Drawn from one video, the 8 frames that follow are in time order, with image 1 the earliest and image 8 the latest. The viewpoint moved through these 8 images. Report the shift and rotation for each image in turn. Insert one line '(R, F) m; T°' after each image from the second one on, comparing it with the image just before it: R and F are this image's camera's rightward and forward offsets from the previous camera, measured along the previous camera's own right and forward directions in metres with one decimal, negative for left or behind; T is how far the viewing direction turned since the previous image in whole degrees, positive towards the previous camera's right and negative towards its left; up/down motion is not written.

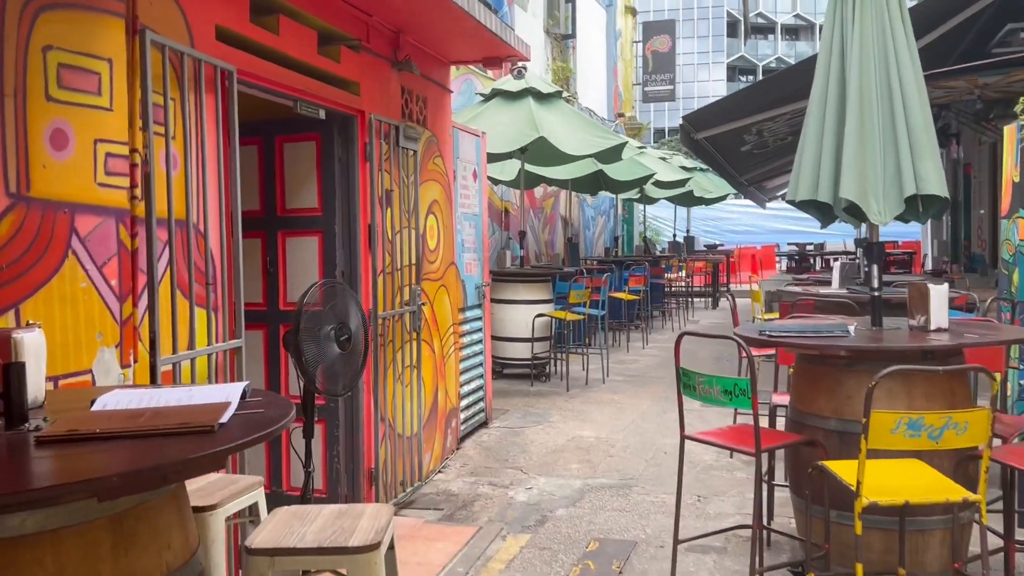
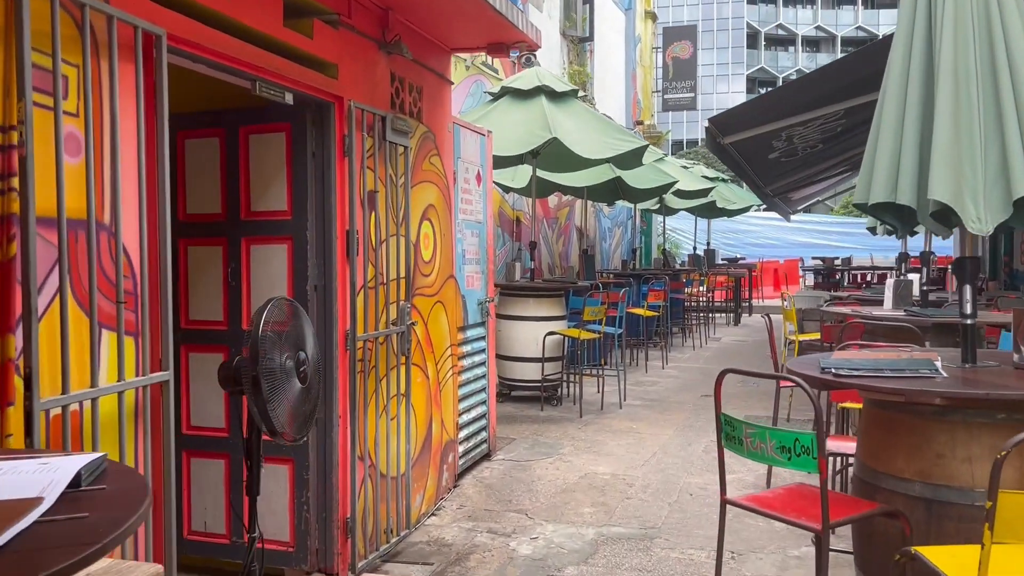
(+0.1, +0.6) m; -1°
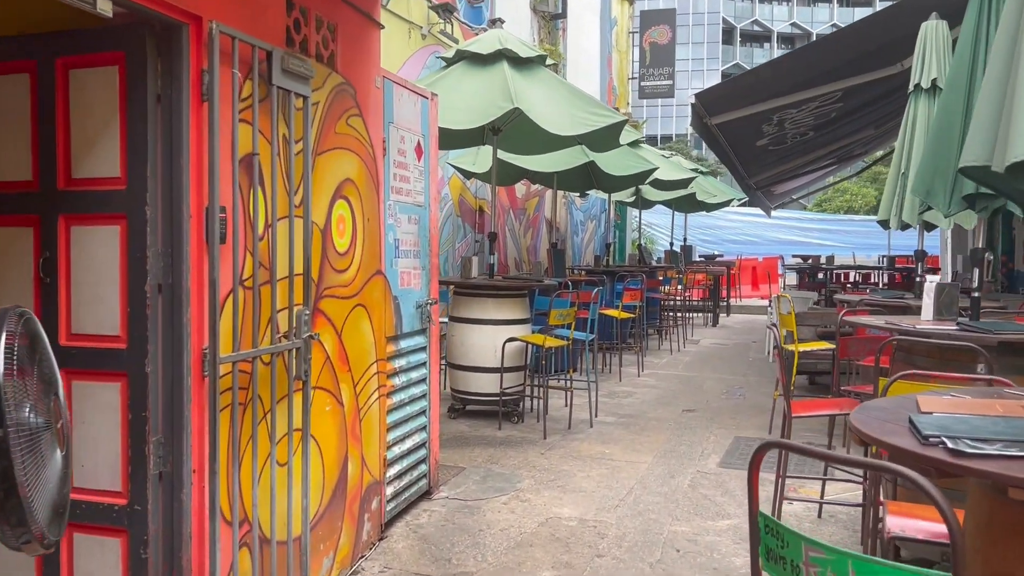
(+0.1, +1.0) m; +2°
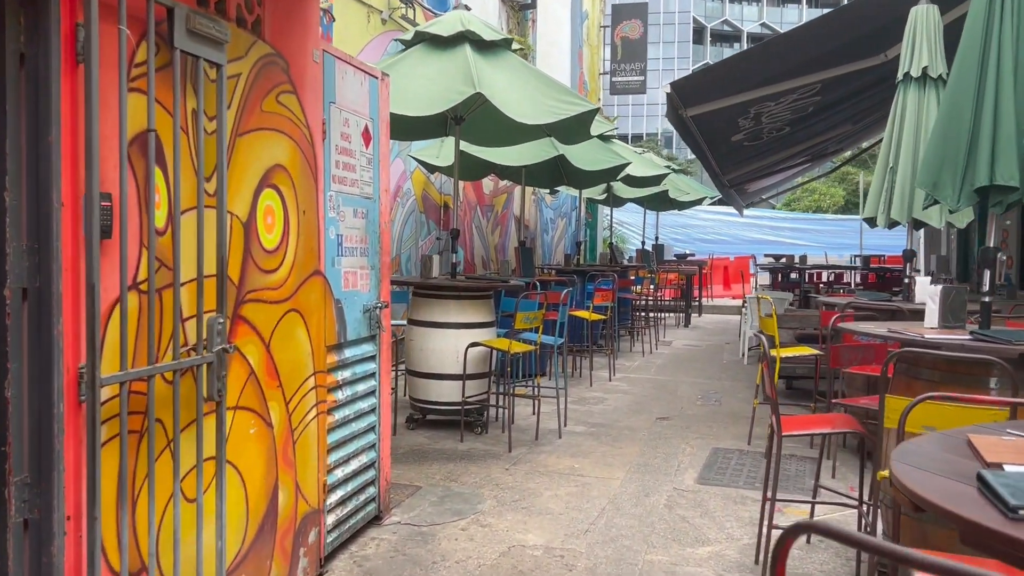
(+0.1, +0.4) m; +2°
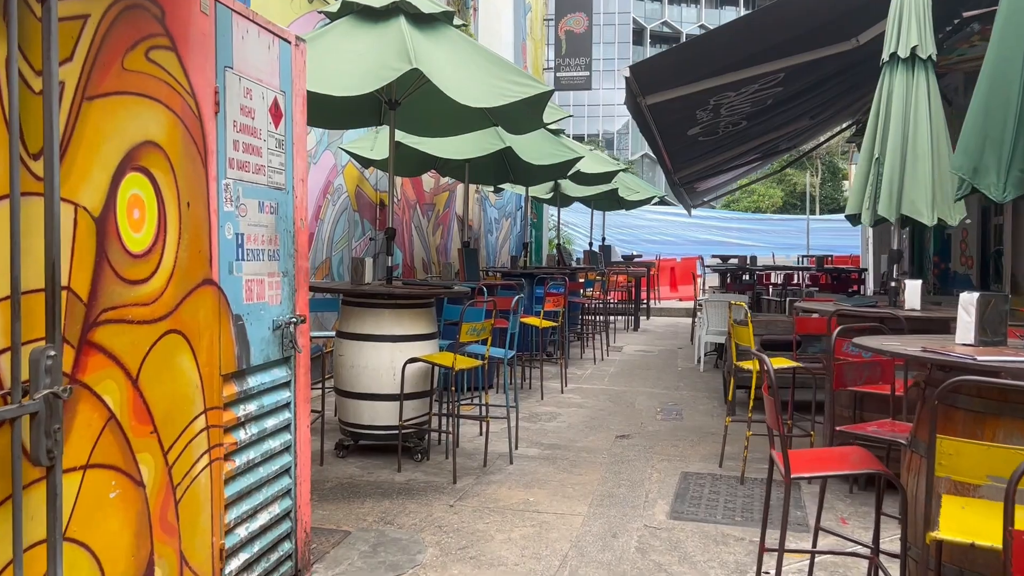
(0.0, +0.6) m; +4°
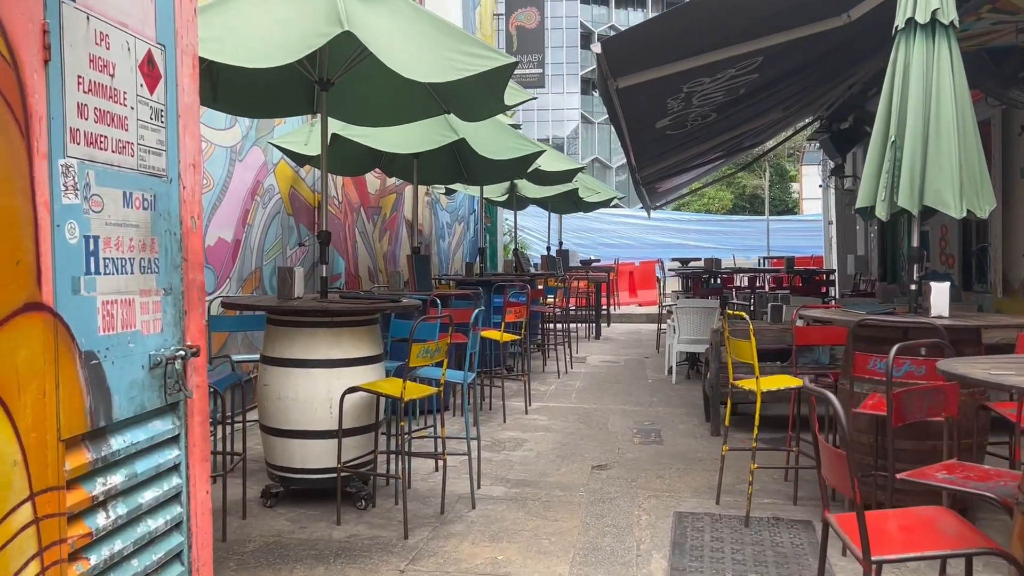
(0.0, +0.8) m; +3°
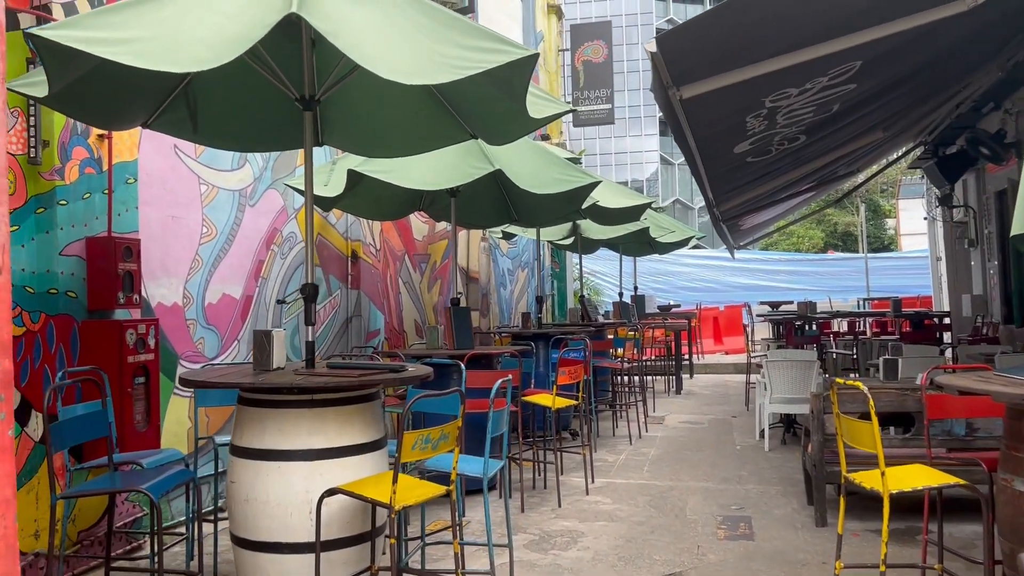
(+0.2, +1.0) m; -6°
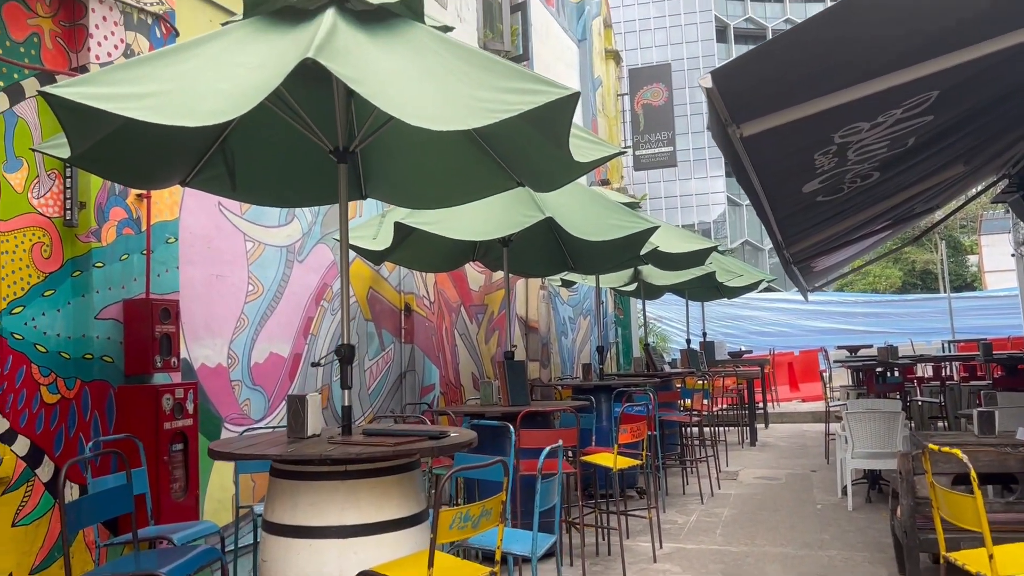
(+0.1, +0.3) m; -4°
